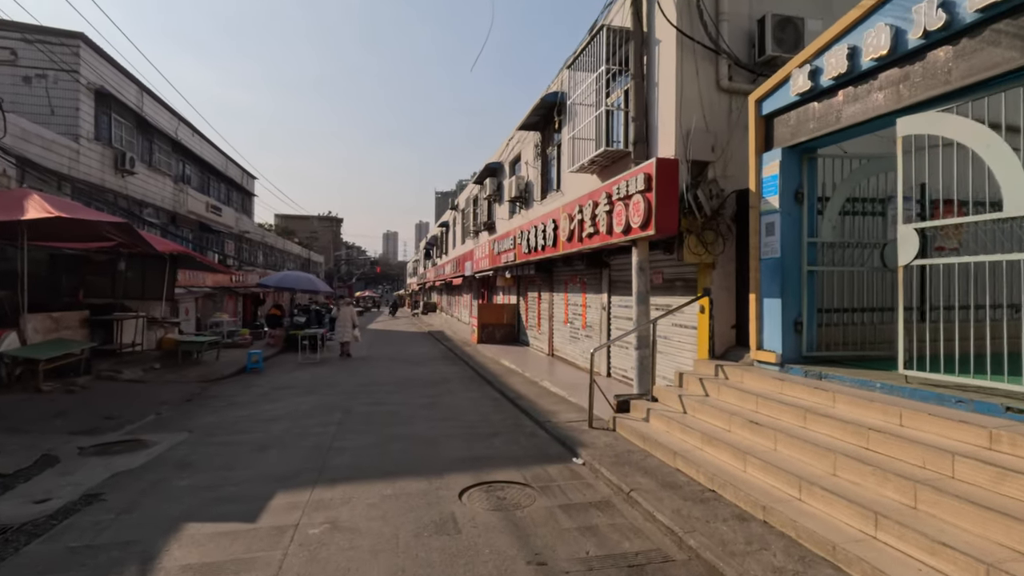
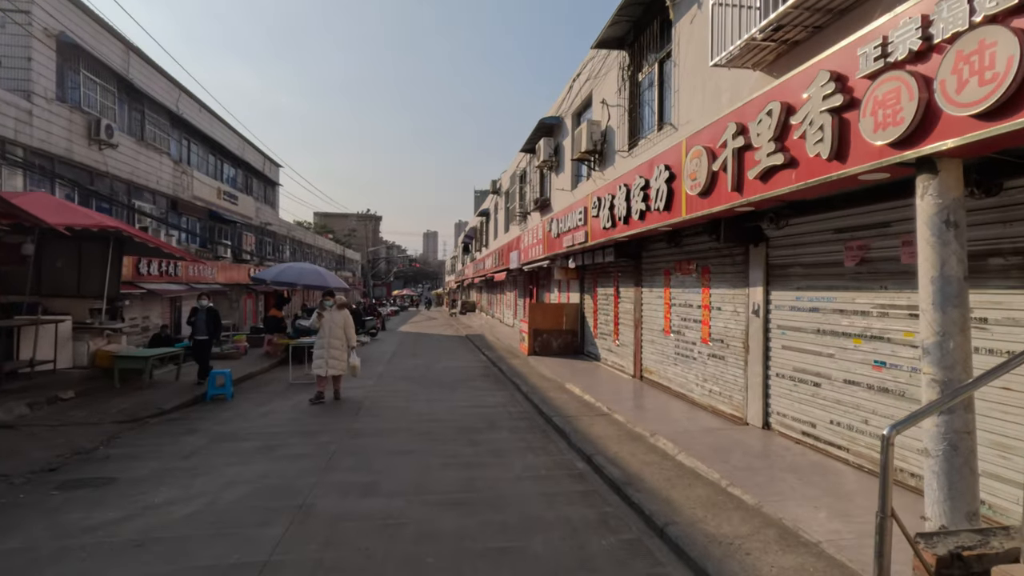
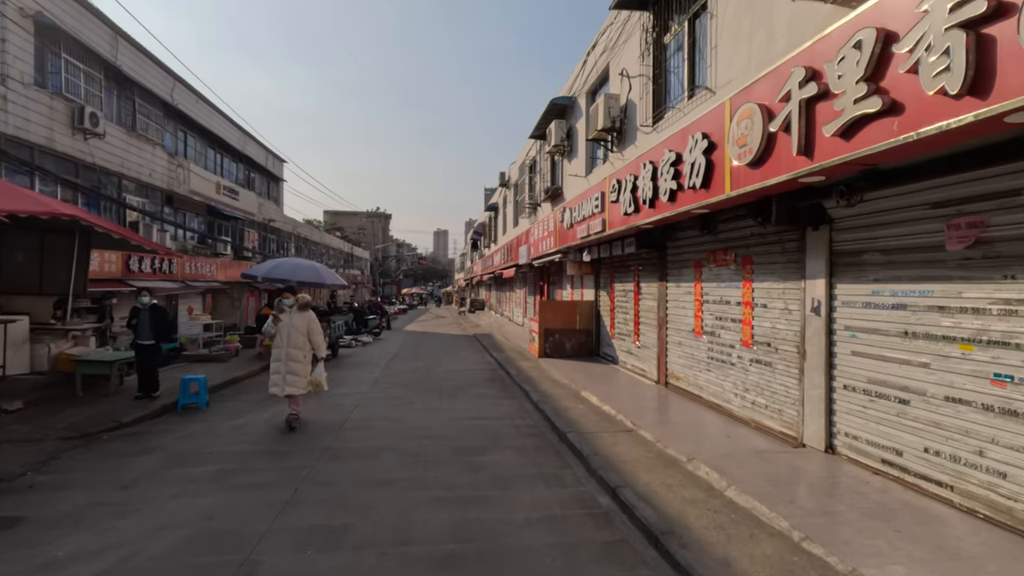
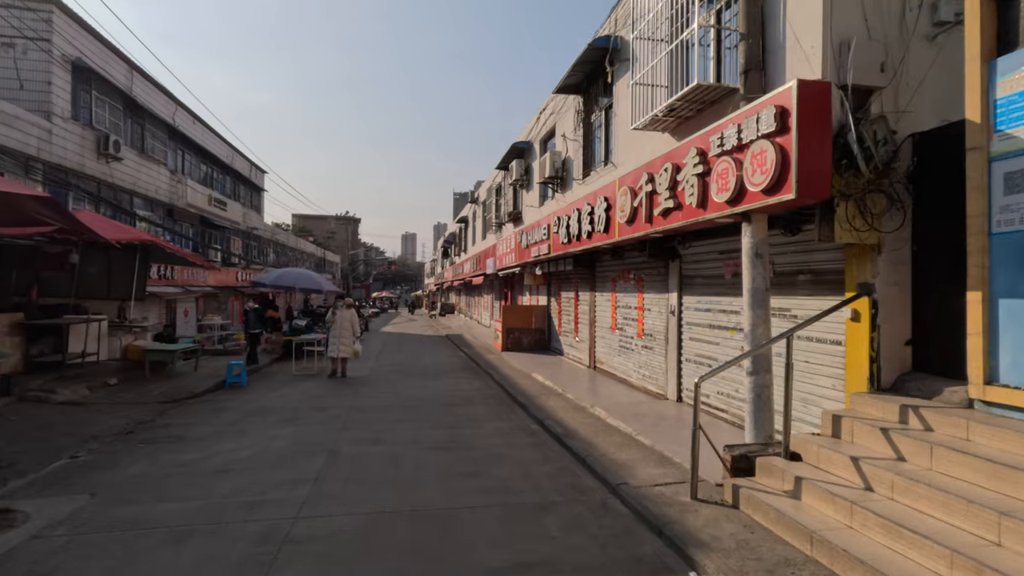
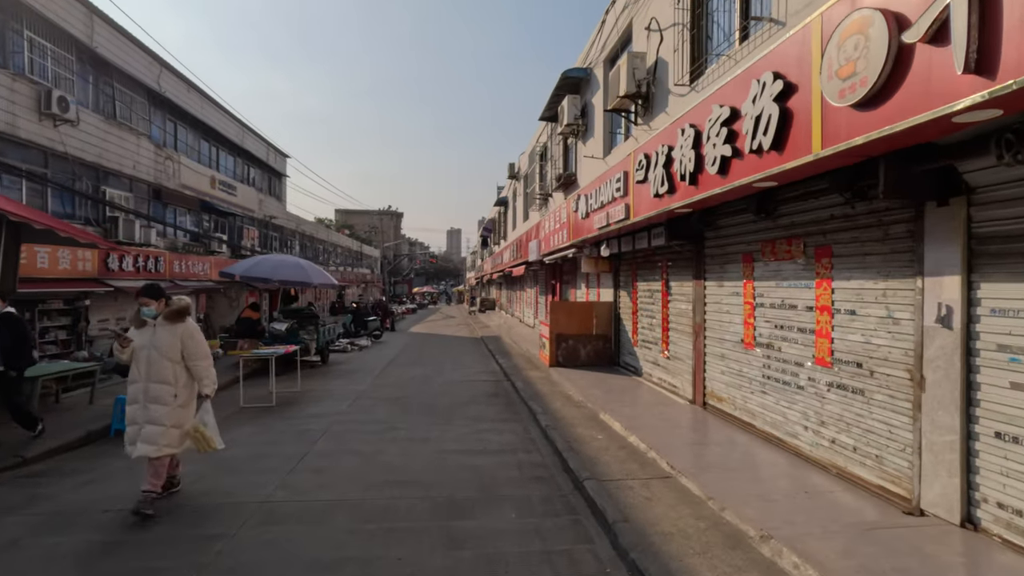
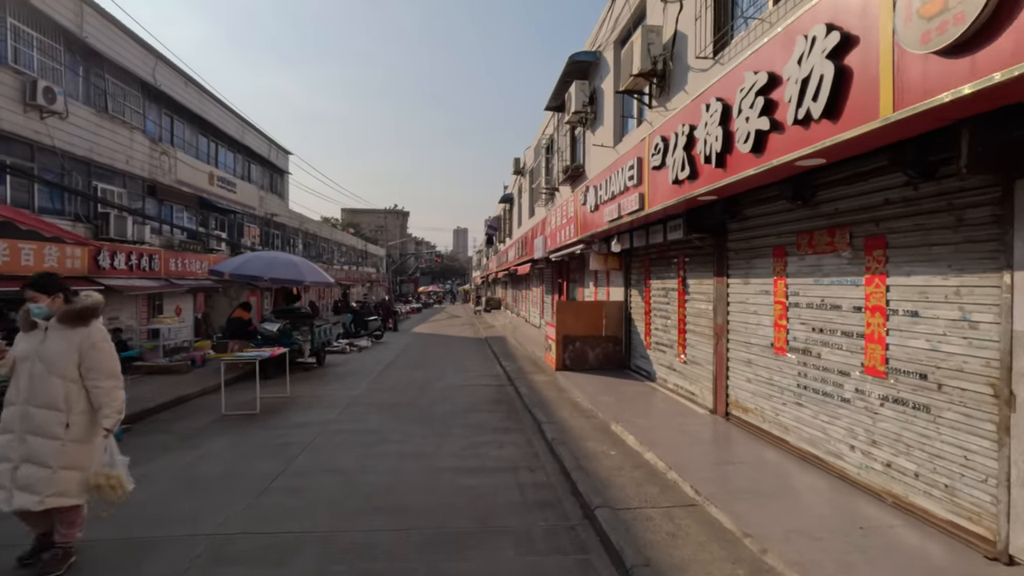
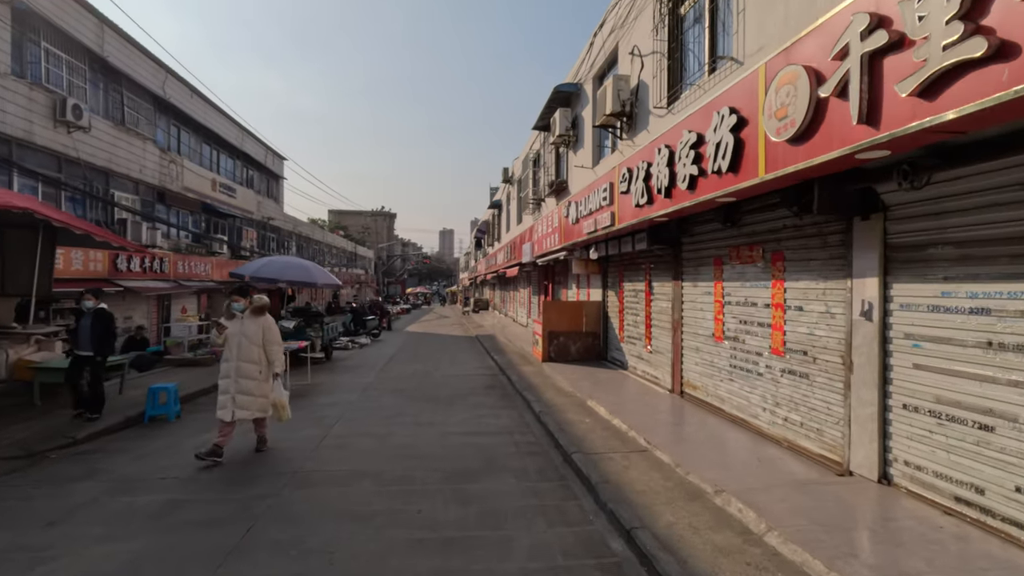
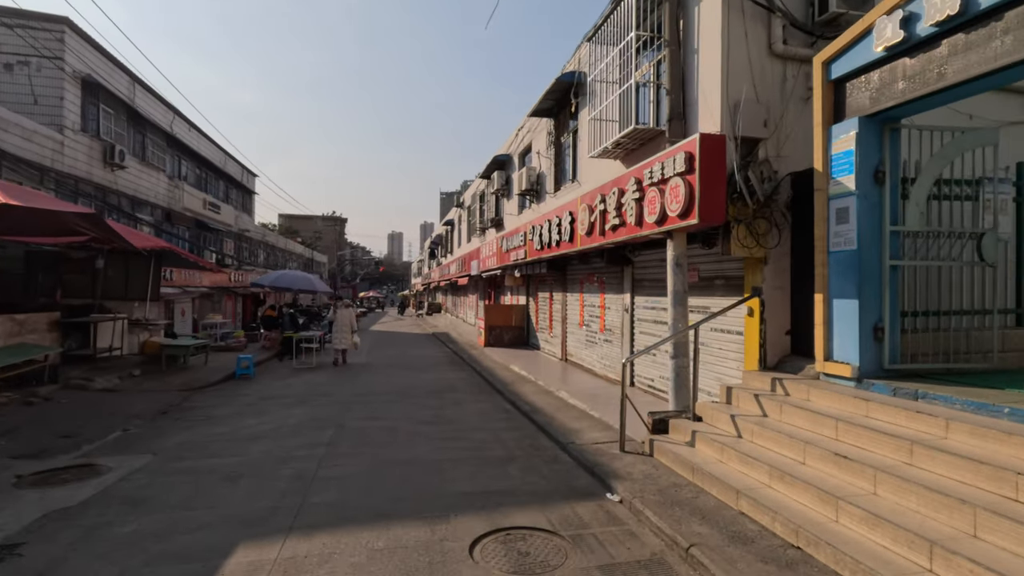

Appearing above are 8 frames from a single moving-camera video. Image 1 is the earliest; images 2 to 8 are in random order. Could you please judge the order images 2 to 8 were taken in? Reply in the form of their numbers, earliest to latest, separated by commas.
8, 4, 2, 3, 7, 5, 6
